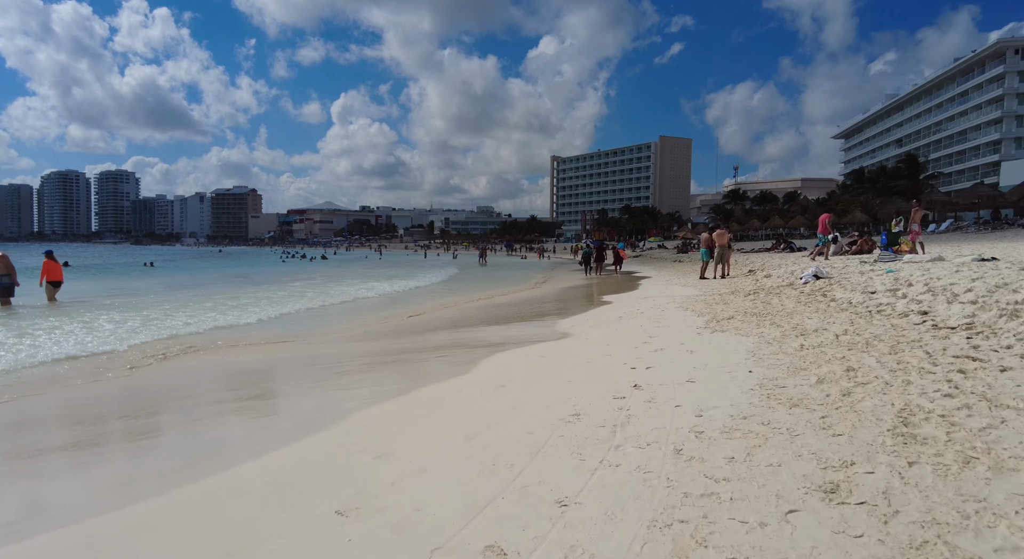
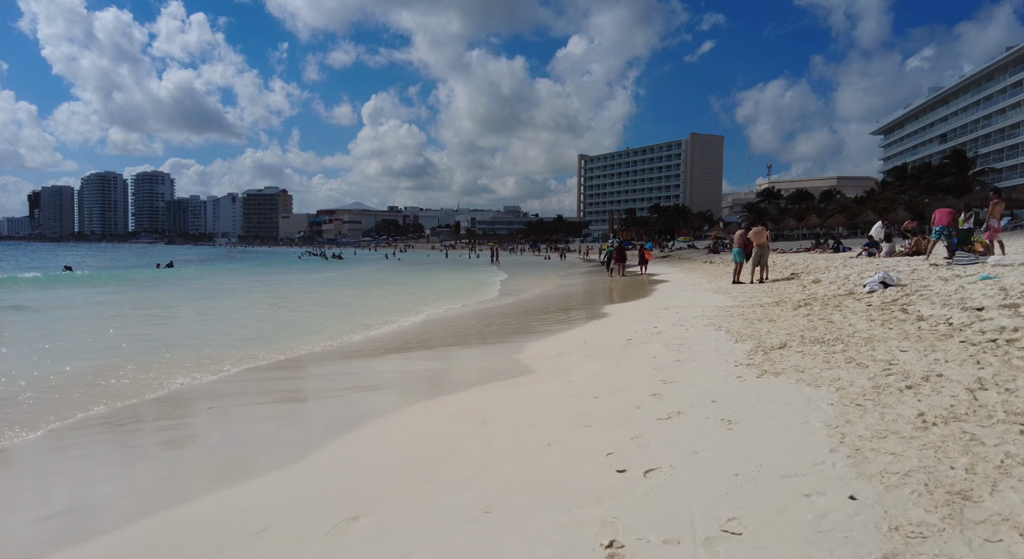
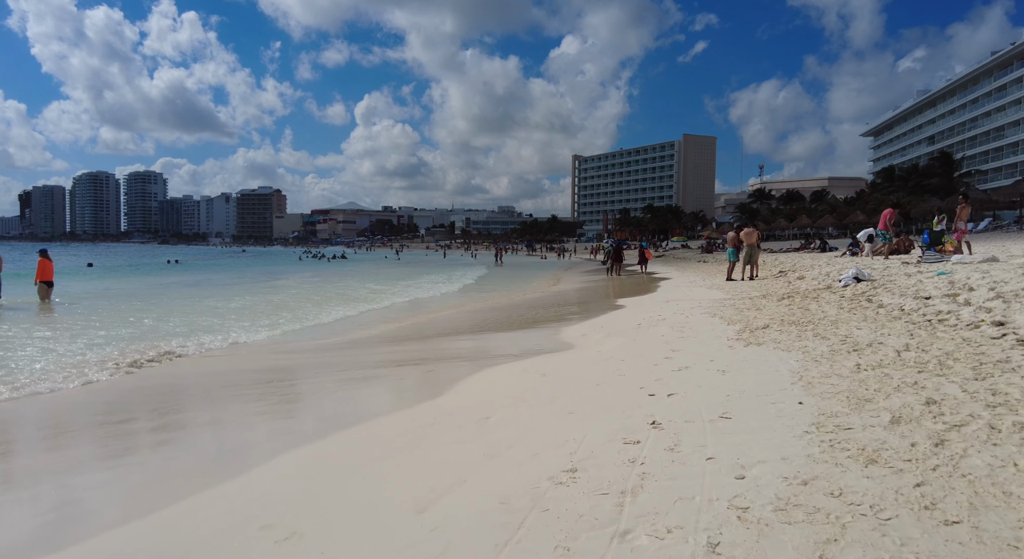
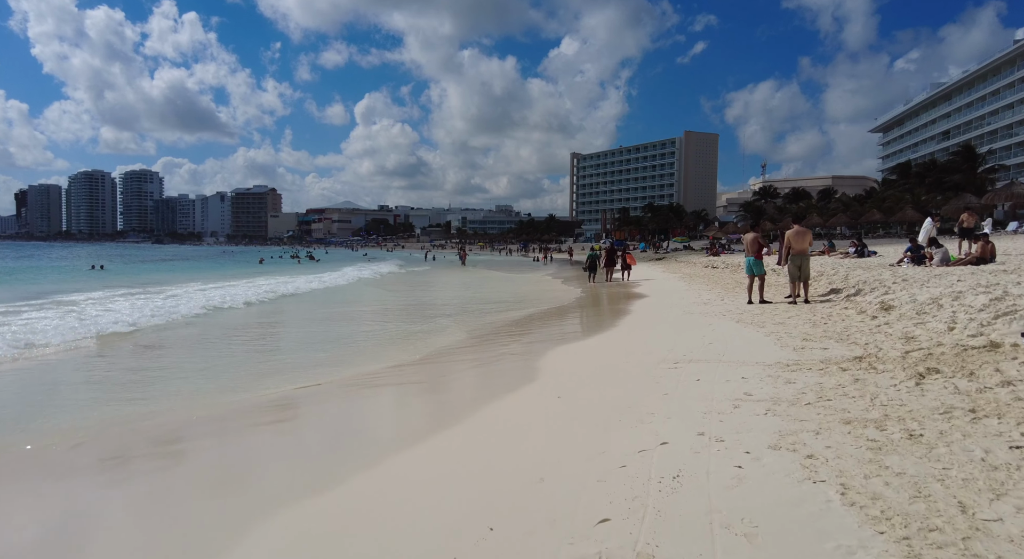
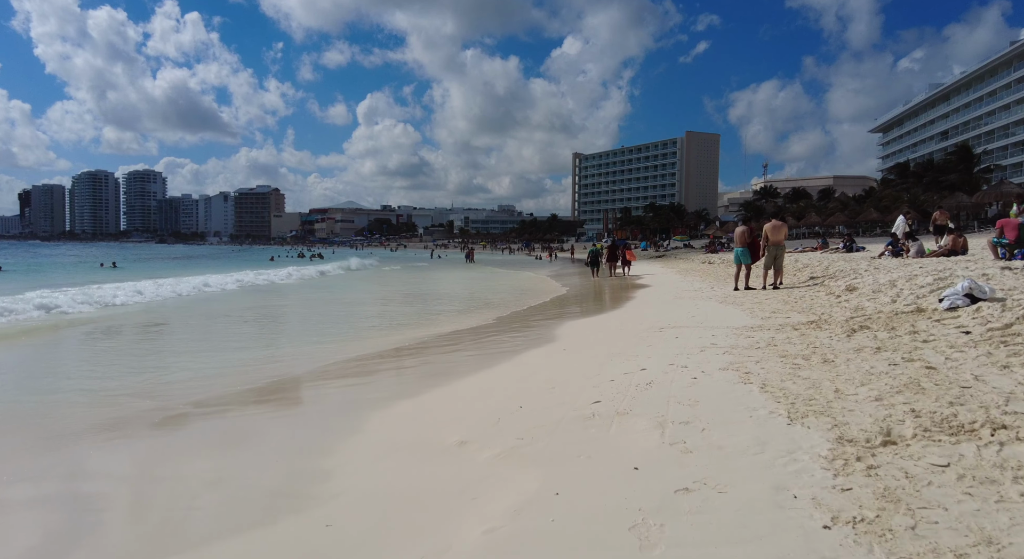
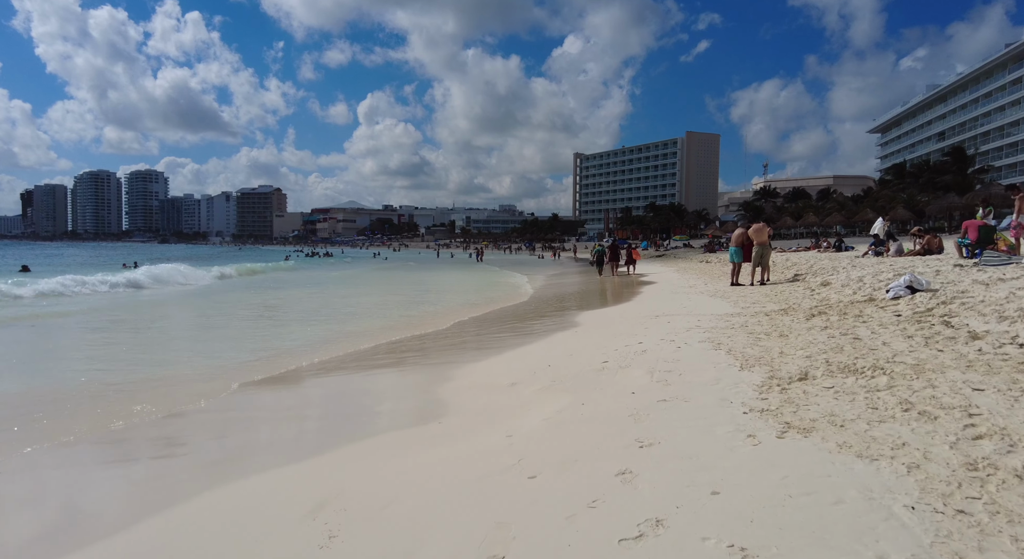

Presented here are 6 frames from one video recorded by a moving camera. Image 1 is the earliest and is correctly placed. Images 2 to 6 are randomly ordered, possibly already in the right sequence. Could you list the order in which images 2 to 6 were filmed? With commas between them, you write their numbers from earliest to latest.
3, 2, 6, 5, 4
